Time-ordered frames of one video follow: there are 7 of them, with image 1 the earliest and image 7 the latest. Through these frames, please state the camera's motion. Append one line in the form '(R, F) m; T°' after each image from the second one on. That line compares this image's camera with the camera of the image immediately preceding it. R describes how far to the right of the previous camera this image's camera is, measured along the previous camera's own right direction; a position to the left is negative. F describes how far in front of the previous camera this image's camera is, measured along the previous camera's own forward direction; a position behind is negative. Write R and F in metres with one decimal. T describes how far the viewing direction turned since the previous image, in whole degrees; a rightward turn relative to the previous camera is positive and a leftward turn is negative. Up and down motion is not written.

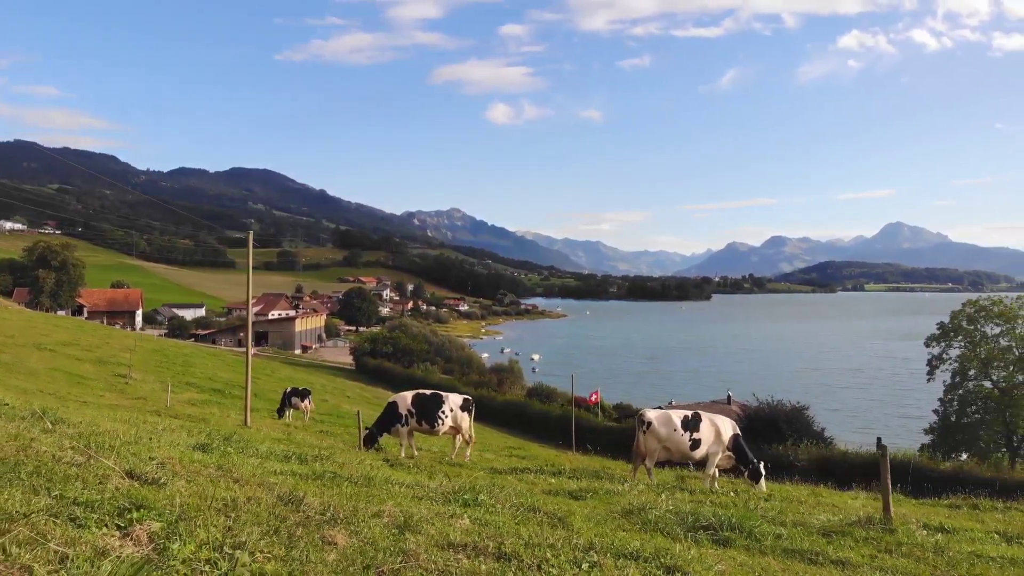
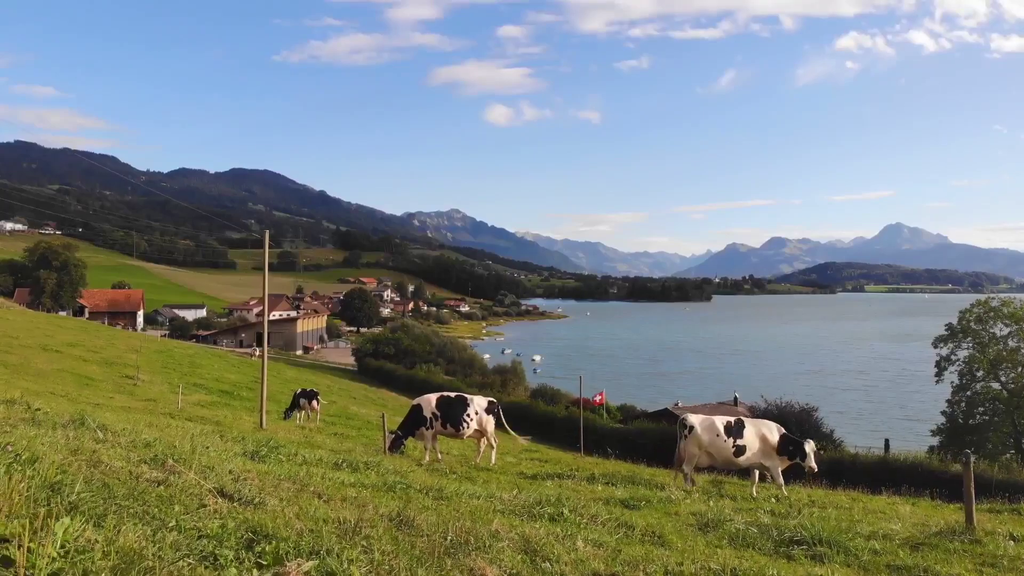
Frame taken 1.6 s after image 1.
(-0.5, +0.3) m; 0°
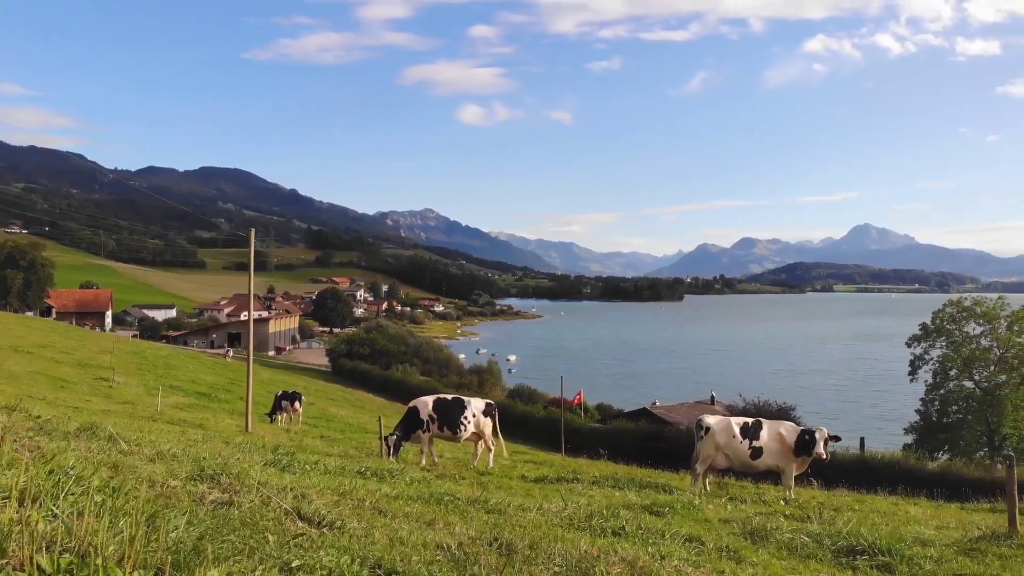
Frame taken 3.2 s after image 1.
(-0.5, +0.3) m; +2°
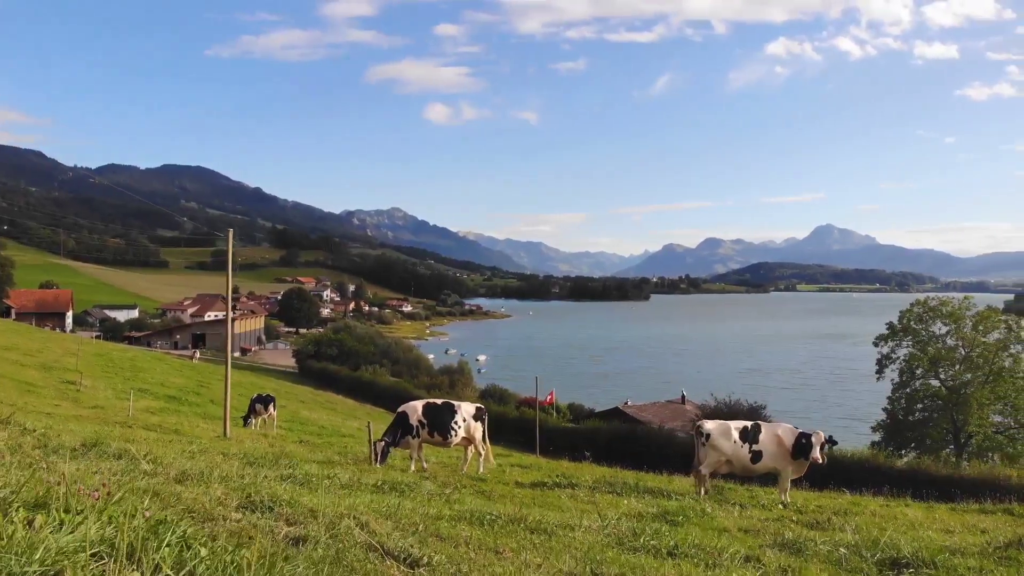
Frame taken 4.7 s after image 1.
(-0.4, +0.2) m; +2°
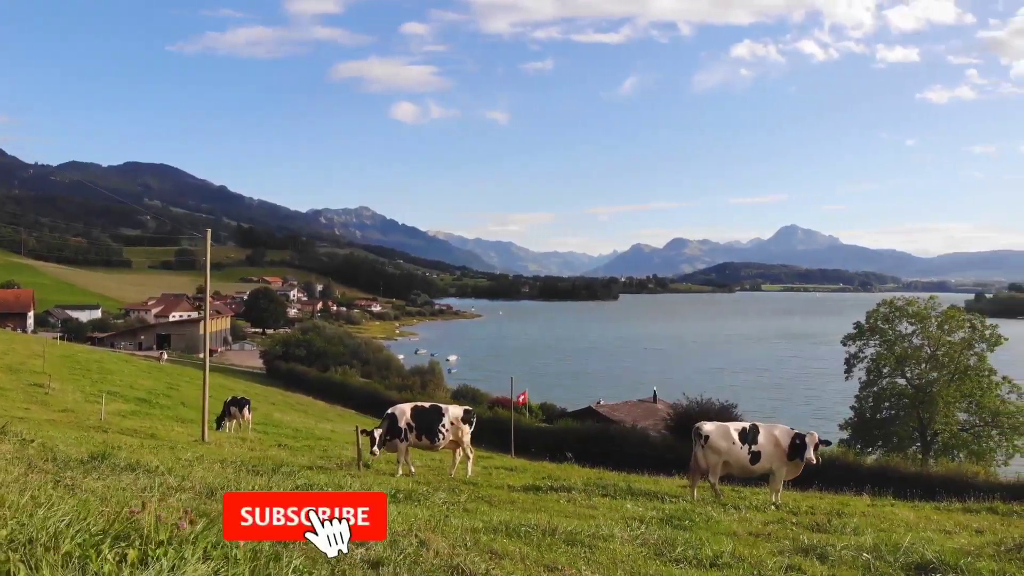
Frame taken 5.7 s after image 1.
(-0.4, +0.1) m; +2°
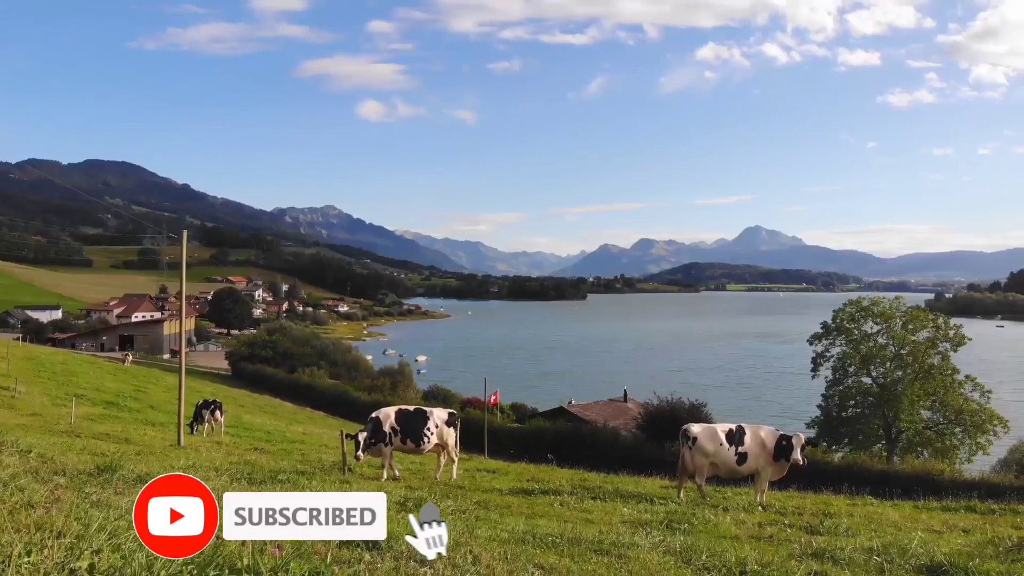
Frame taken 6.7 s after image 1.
(-0.3, 0.0) m; +2°
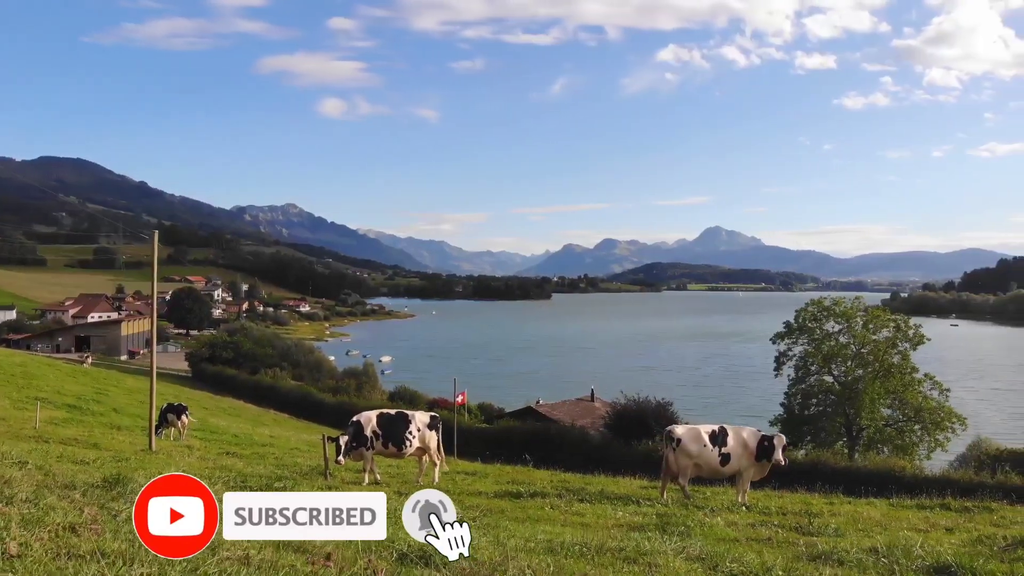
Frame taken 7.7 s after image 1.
(-0.4, 0.0) m; +3°
